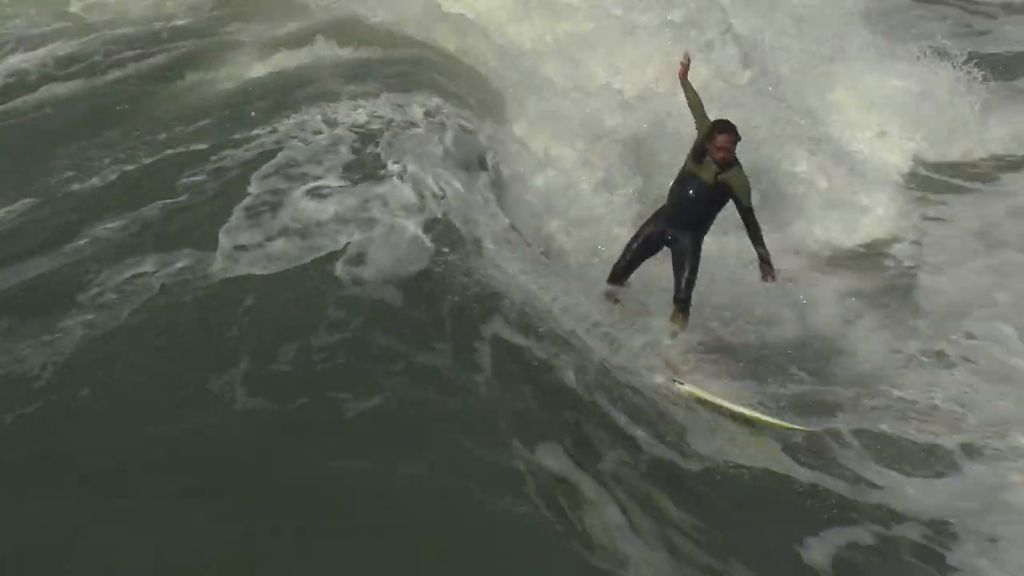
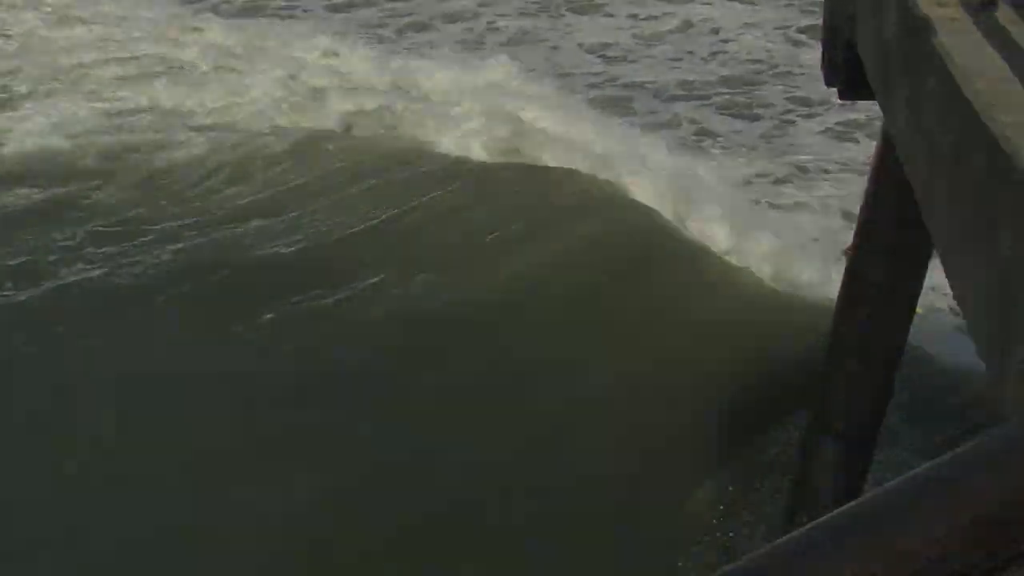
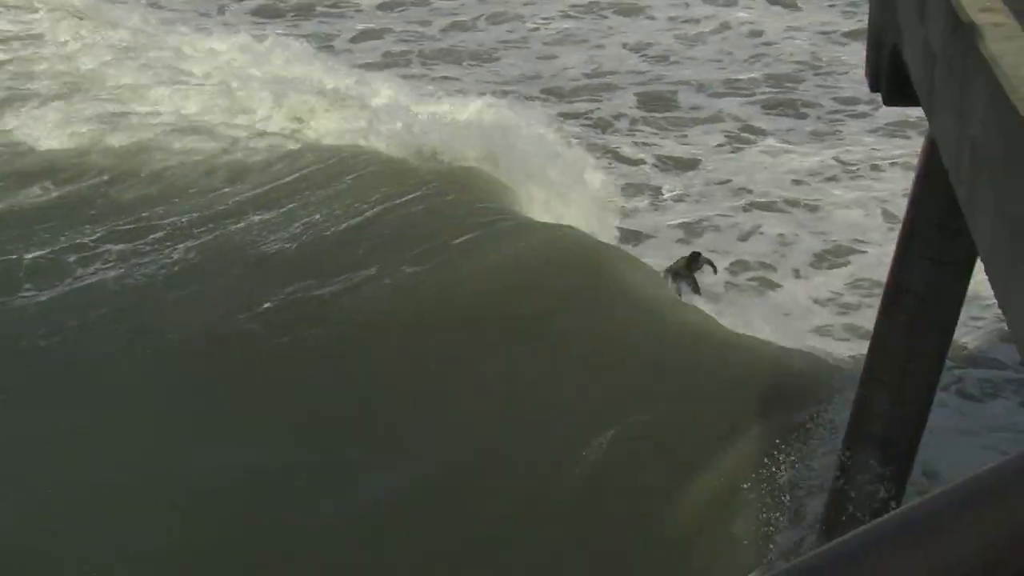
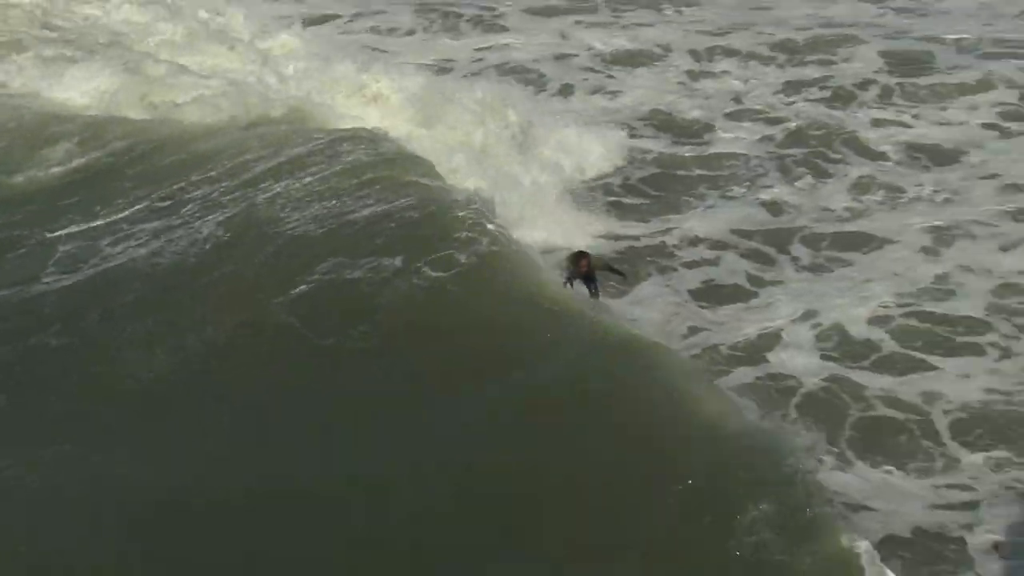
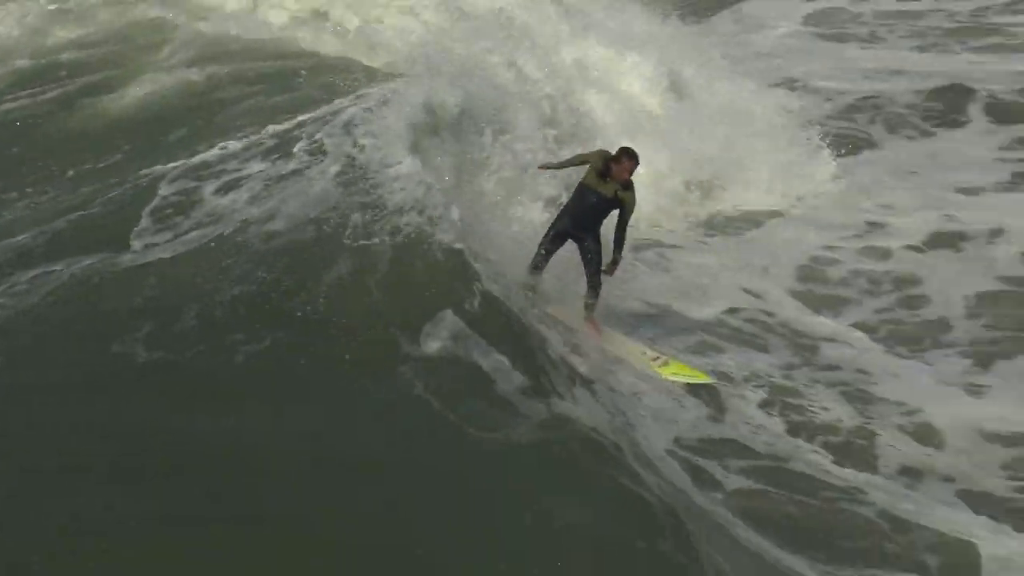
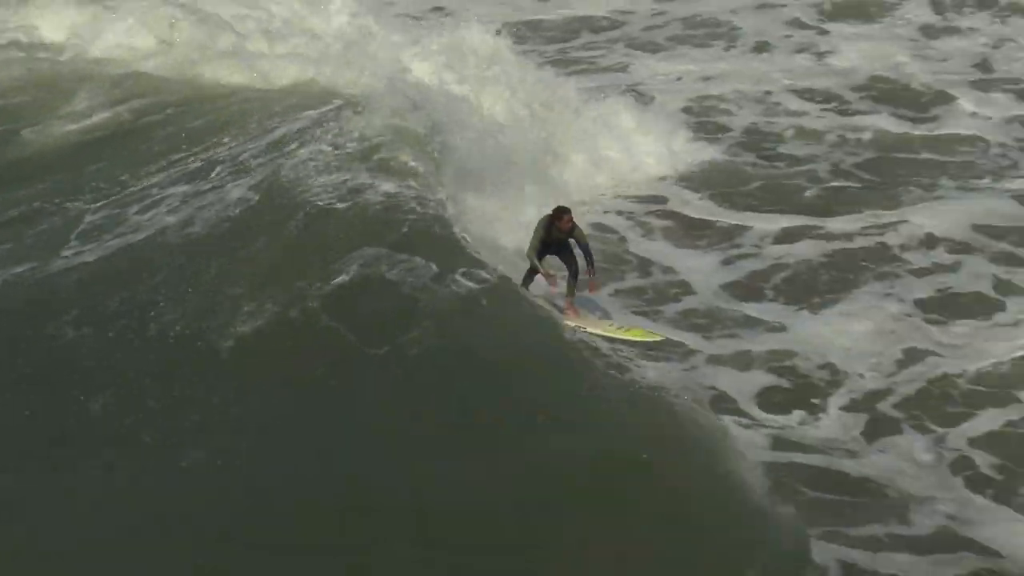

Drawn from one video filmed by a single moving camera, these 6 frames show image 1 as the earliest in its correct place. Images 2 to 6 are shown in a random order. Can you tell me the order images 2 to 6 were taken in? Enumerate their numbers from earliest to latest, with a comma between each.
5, 6, 4, 3, 2
